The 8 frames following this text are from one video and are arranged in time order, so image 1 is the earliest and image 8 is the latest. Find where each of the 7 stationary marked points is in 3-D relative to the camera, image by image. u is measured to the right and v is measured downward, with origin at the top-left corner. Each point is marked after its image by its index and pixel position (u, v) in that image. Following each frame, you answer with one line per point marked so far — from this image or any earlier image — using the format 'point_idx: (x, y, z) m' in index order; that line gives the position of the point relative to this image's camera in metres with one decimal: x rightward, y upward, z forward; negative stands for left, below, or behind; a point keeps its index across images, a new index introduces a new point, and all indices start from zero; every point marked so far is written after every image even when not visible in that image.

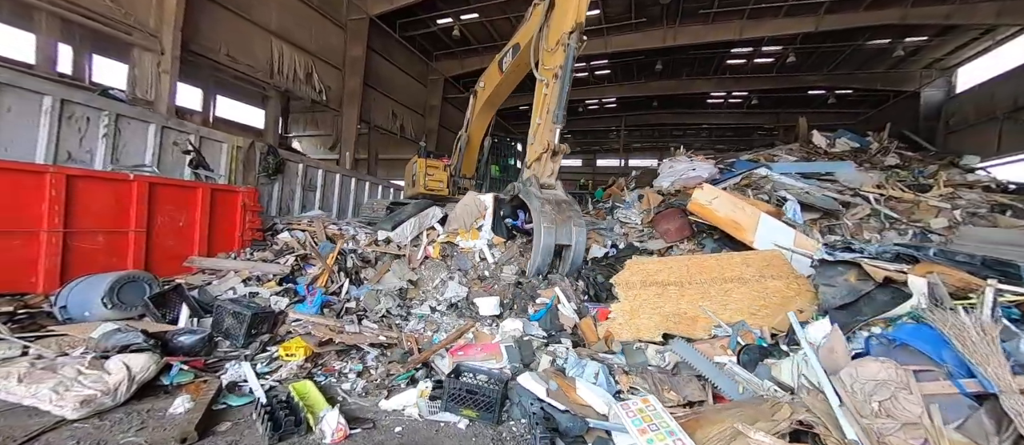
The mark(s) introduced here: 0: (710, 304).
0: (+1.5, -0.6, +2.8) m
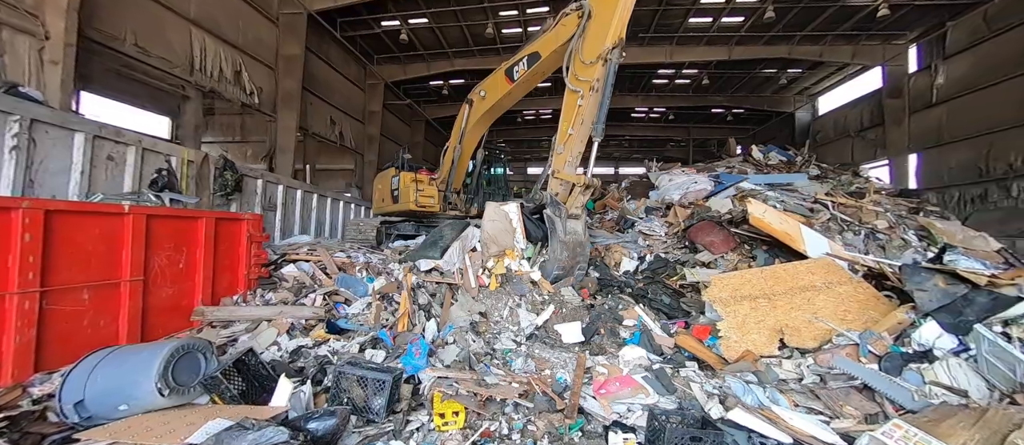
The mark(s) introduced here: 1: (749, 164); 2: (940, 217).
0: (+2.3, -0.7, +3.0) m
1: (+5.3, +1.3, +8.5) m
2: (+7.1, +0.1, +6.2) m
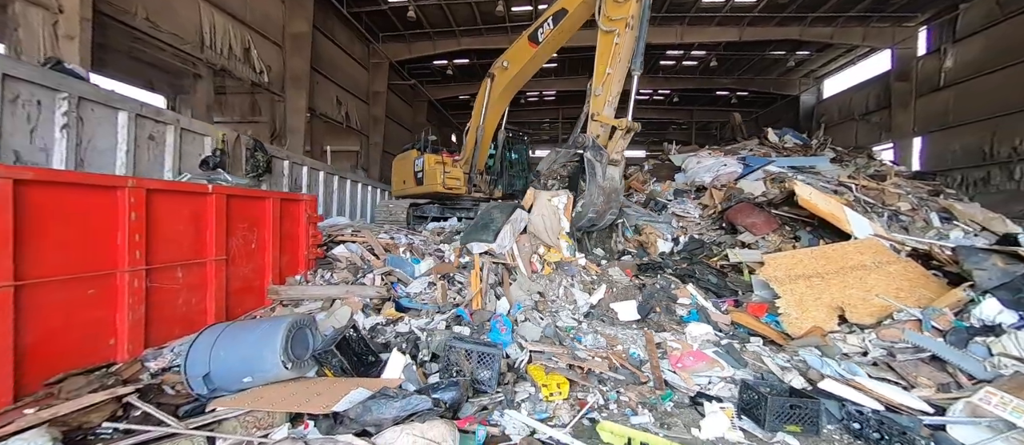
0: (+2.9, -0.6, +3.1) m
1: (+5.8, +1.7, +8.5) m
2: (+7.6, +0.4, +6.4) m
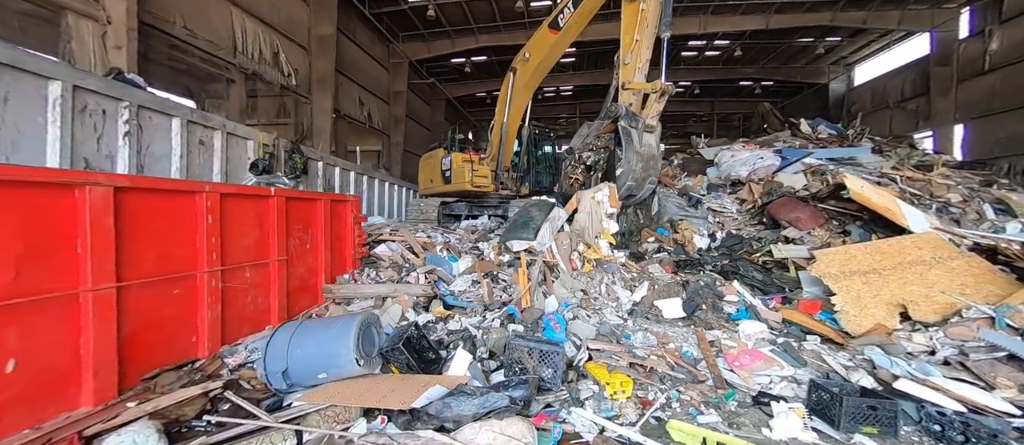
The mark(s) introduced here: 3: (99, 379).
0: (+3.3, -0.5, +3.0) m
1: (+6.4, +1.9, +8.3) m
2: (+8.1, +0.5, +6.0) m
3: (-1.9, -0.7, +1.7) m
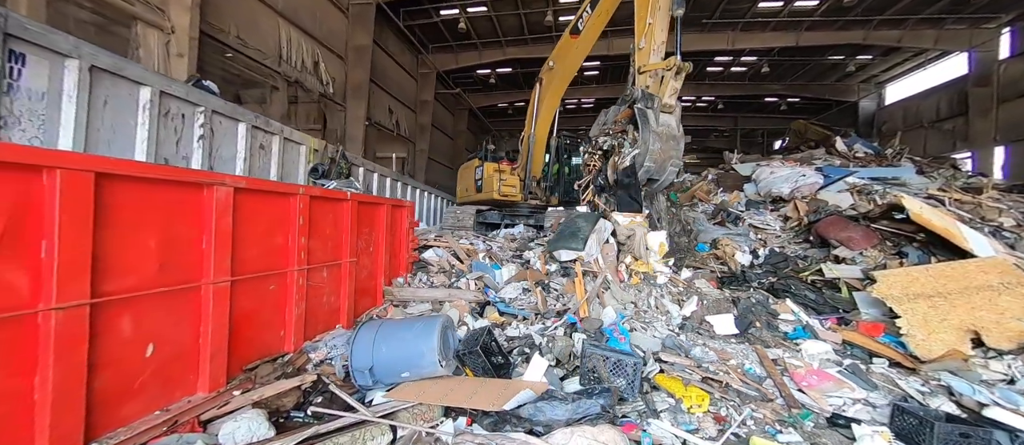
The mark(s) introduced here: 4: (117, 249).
0: (+3.7, -0.7, +2.9) m
1: (+7.1, +1.4, +8.1) m
2: (+8.7, +0.1, +5.8) m
3: (-1.5, -0.7, +1.8) m
4: (-1.5, -0.1, +1.4) m
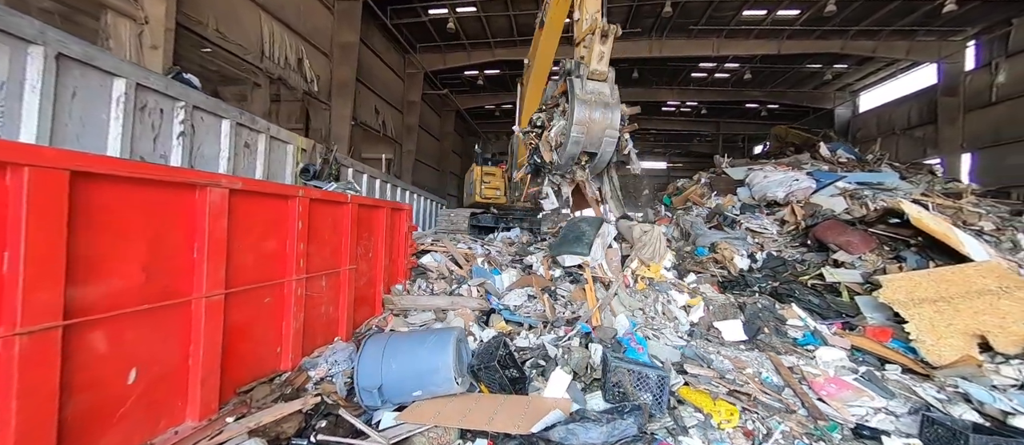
0: (+3.8, -0.7, +2.9) m
1: (+6.9, +1.3, +8.3) m
2: (+8.6, +0.1, +6.1) m
3: (-1.3, -0.7, +1.6) m
4: (-1.4, -0.1, +1.2) m
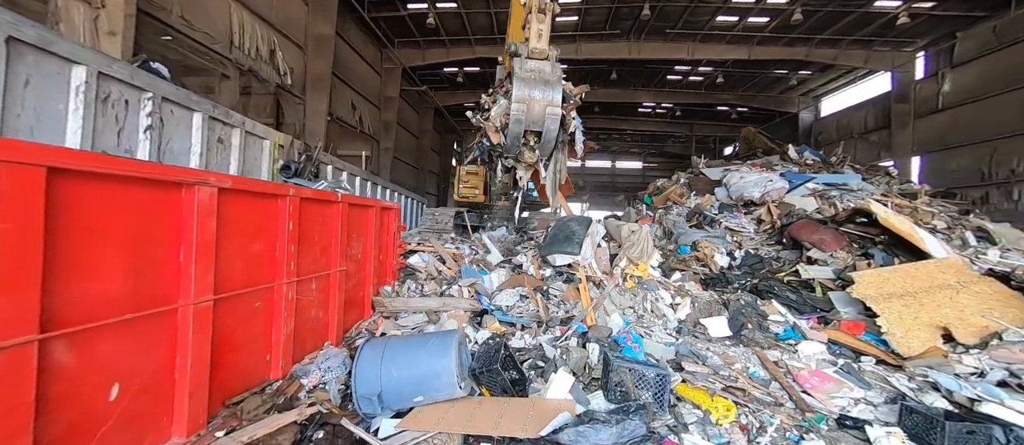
0: (+3.7, -0.7, +3.2) m
1: (+6.5, +1.4, +8.7) m
2: (+8.4, +0.1, +6.6) m
3: (-1.3, -0.7, +1.5) m
4: (-1.3, -0.1, +1.1) m
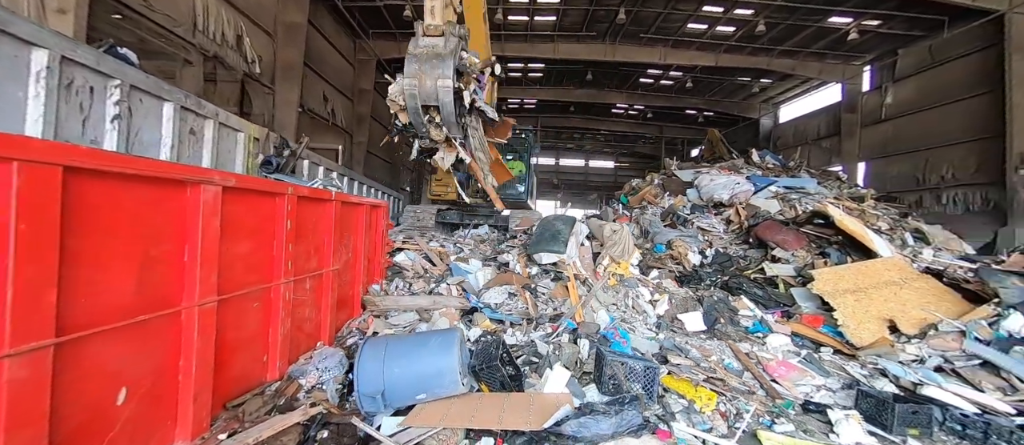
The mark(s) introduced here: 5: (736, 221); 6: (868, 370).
0: (+3.6, -0.8, +3.5) m
1: (+6.0, +1.4, +9.2) m
2: (+8.0, 0.0, +7.3) m
3: (-1.2, -0.7, +1.5) m
4: (-1.2, -0.1, +1.1) m
5: (+3.4, 0.0, +5.8) m
6: (+2.8, -1.1, +2.9) m
